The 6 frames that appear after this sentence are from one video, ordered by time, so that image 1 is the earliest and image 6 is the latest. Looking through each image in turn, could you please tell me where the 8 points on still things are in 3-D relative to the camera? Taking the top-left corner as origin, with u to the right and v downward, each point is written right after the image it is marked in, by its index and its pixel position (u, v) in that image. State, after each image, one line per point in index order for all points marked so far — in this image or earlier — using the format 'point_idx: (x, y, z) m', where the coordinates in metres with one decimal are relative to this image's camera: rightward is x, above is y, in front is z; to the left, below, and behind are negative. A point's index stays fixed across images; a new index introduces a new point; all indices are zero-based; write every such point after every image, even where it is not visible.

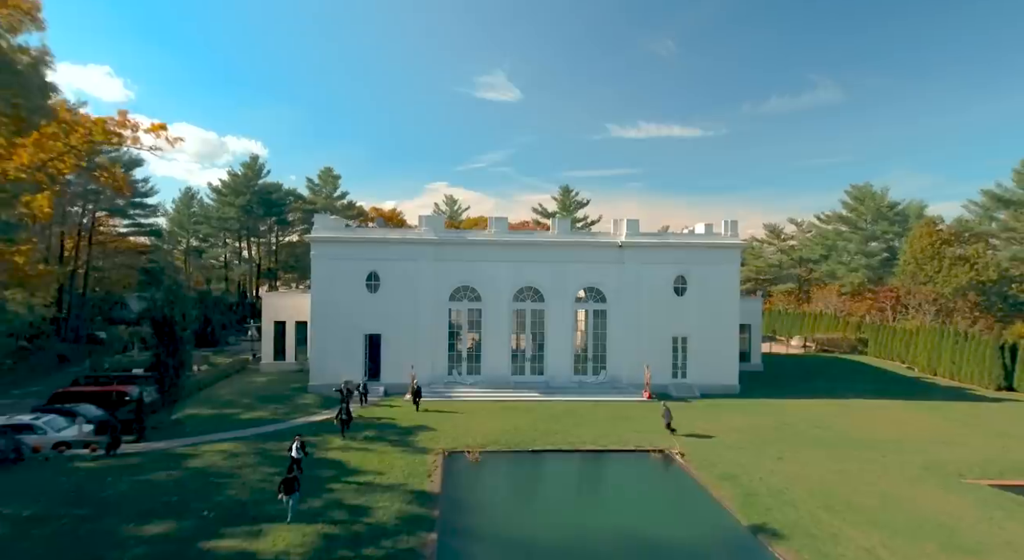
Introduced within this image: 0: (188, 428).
0: (-9.2, -4.2, +15.4) m
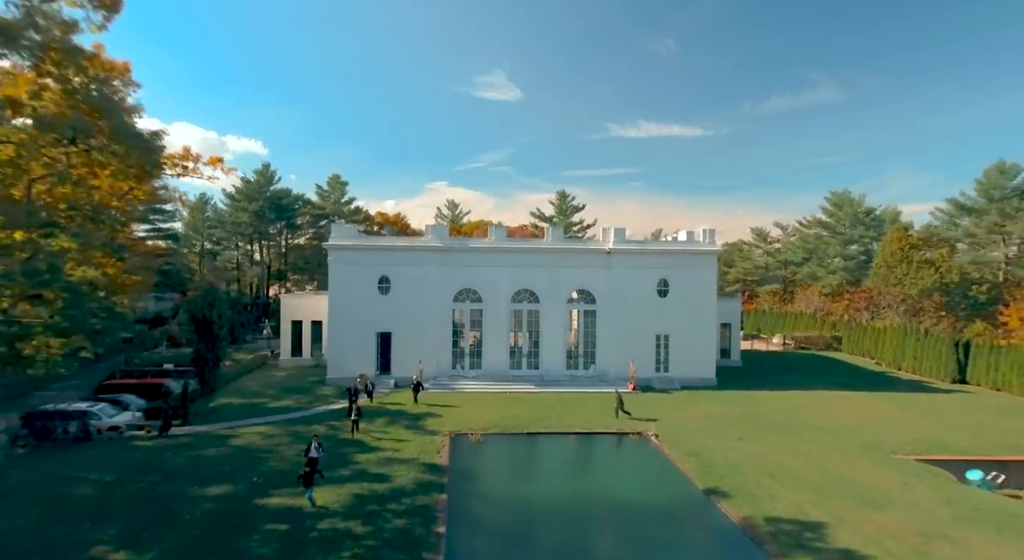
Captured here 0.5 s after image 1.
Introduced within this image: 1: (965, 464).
0: (-9.2, -4.3, +17.4) m
1: (+11.6, -4.7, +14.0) m
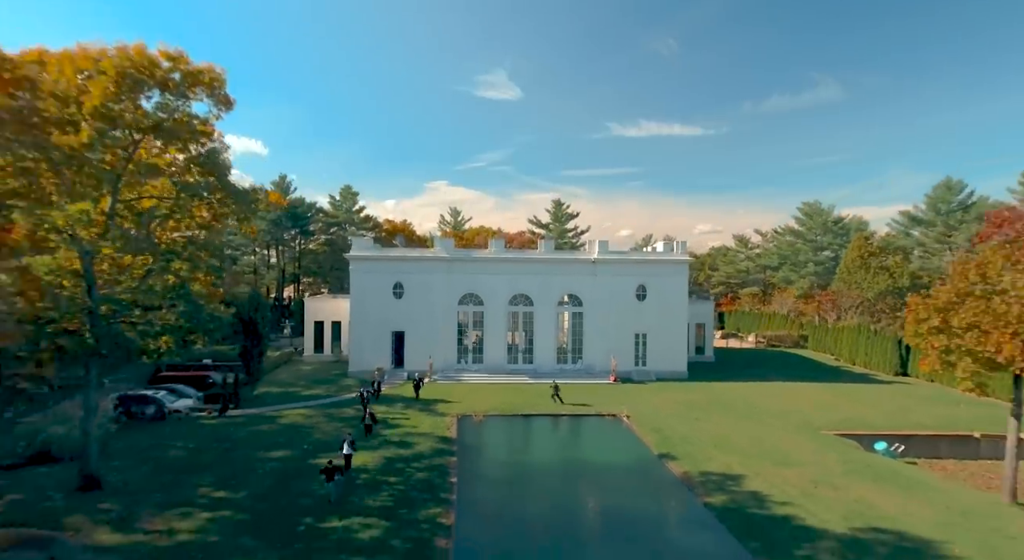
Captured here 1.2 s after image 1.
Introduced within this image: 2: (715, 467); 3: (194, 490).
0: (-9.4, -4.6, +20.7) m
1: (+11.5, -5.0, +17.3) m
2: (+5.3, -4.9, +14.3) m
3: (-7.3, -4.8, +12.4) m
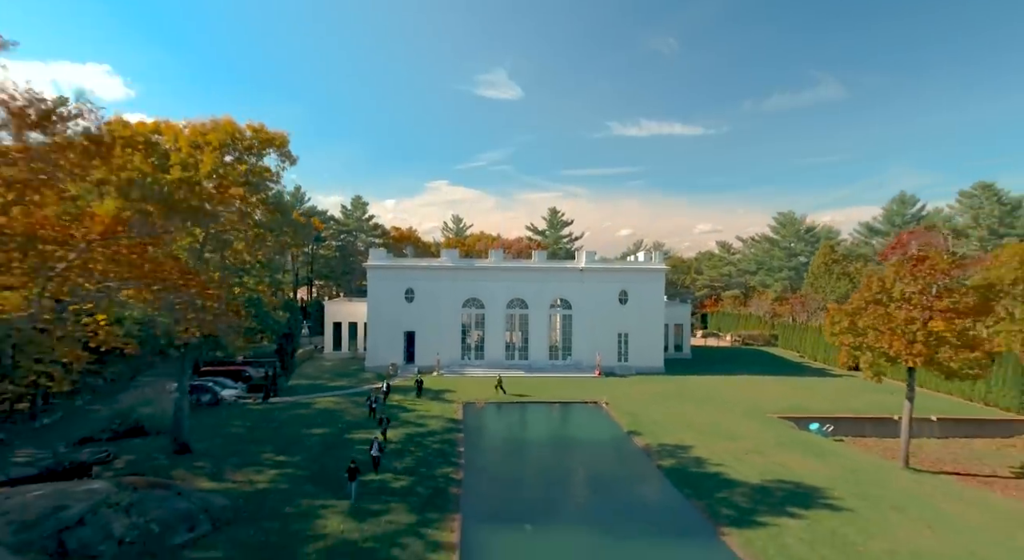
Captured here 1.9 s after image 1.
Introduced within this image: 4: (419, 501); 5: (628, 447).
0: (-9.5, -4.9, +24.2) m
1: (+11.4, -5.3, +20.8) m
2: (+5.2, -5.3, +17.8) m
3: (-7.4, -5.1, +15.9) m
4: (-2.3, -5.4, +13.3) m
5: (+3.8, -5.5, +17.8) m
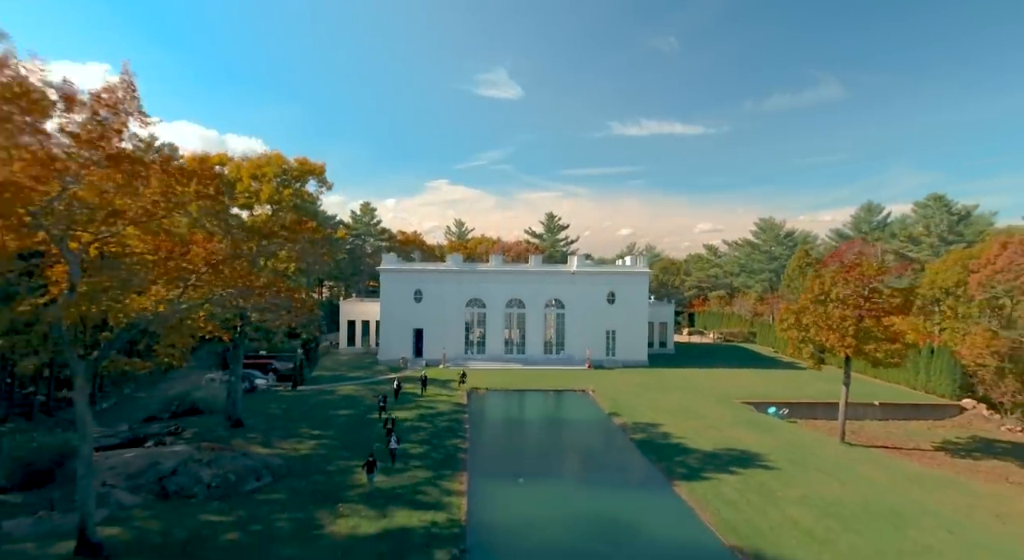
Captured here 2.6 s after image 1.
0: (-9.6, -5.1, +27.4) m
1: (+11.3, -5.5, +23.9) m
2: (+5.1, -5.4, +21.0) m
3: (-7.5, -5.3, +19.0) m
4: (-2.4, -5.5, +16.5) m
5: (+3.7, -5.6, +21.0) m
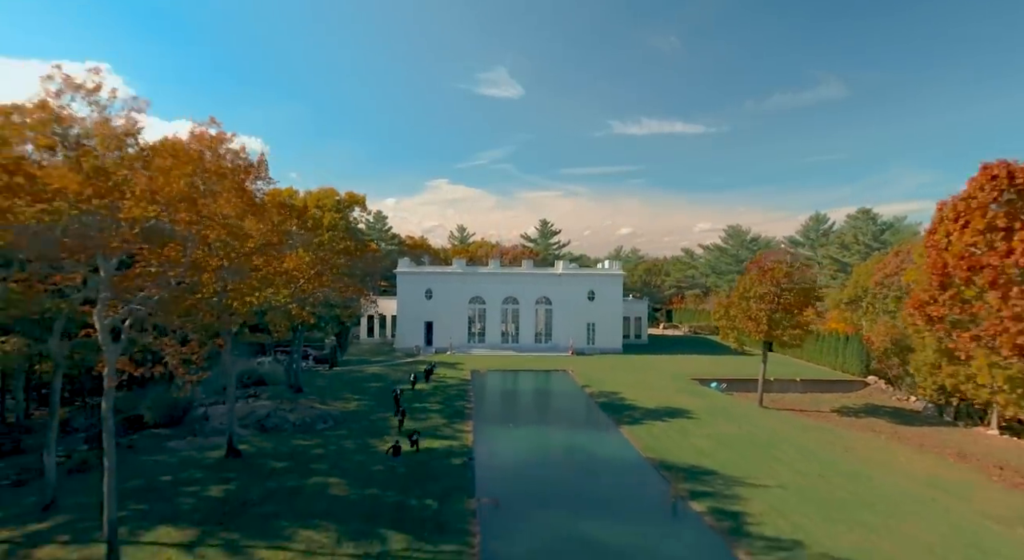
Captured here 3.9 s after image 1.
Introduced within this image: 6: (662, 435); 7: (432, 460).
0: (-9.9, -5.1, +33.4) m
1: (+11.0, -5.5, +29.9) m
2: (+4.8, -5.5, +26.9) m
3: (-7.8, -5.3, +25.0) m
4: (-2.7, -5.6, +22.4) m
5: (+3.4, -5.7, +26.9) m
6: (+5.5, -5.7, +19.8) m
7: (-2.5, -5.7, +17.1) m
